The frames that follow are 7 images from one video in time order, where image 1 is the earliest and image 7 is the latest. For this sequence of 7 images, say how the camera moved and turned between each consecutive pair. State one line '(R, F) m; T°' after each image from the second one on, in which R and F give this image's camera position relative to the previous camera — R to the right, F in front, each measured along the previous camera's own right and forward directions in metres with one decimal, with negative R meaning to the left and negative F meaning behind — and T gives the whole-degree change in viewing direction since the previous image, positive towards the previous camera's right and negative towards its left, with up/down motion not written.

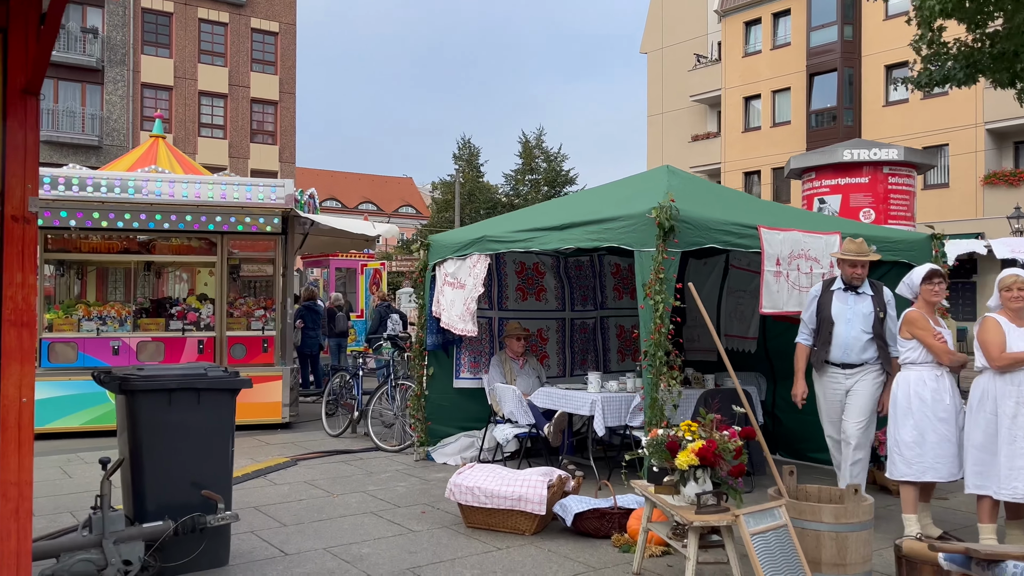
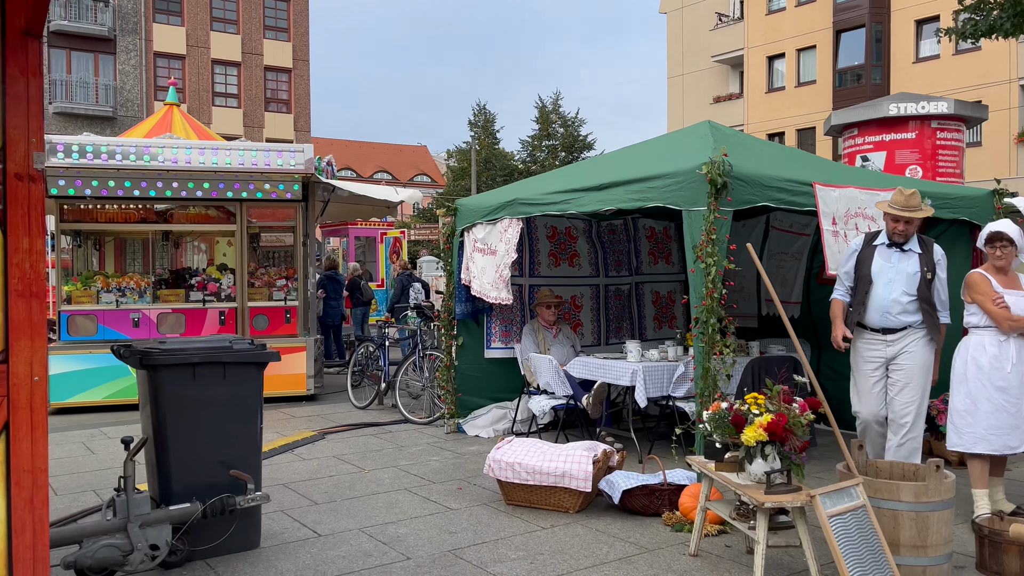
(-0.2, +0.4) m; -1°
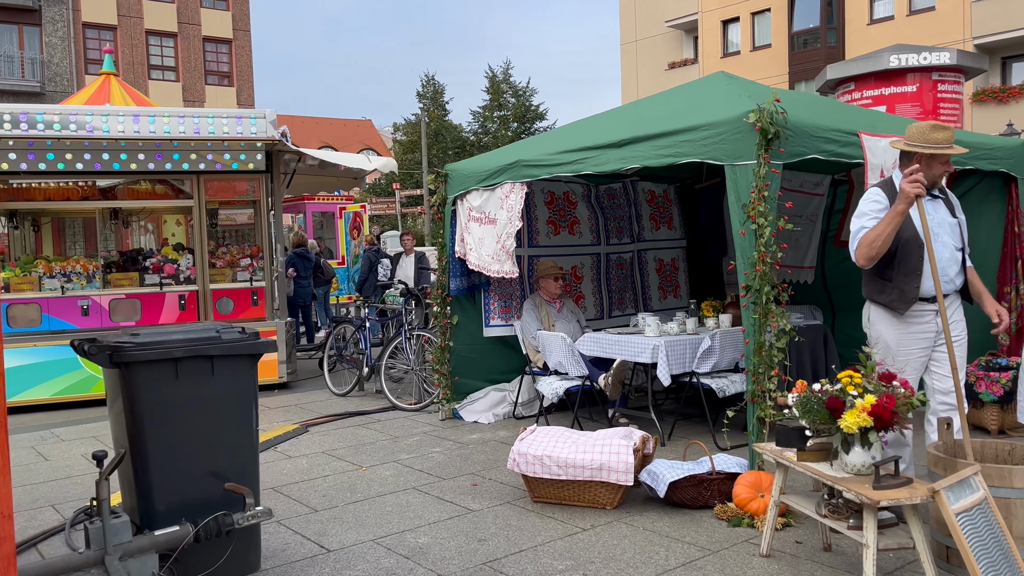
(-0.4, +0.7) m; +4°
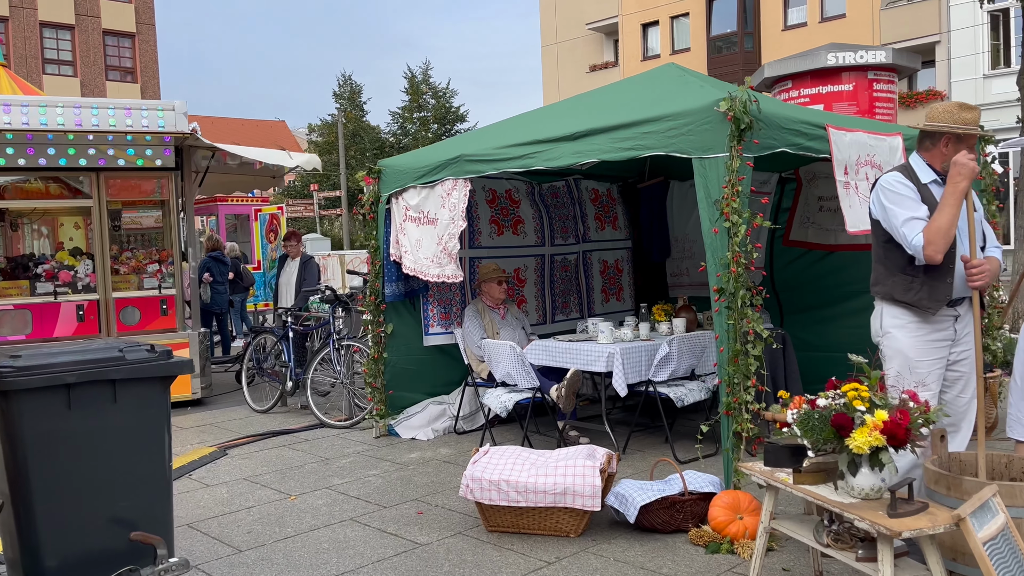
(-0.2, +0.5) m; +6°
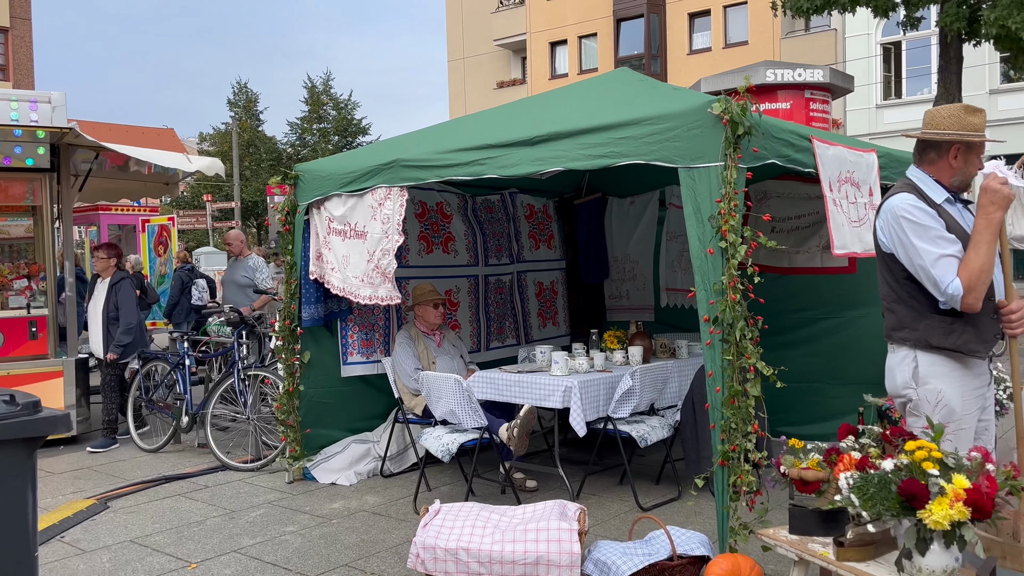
(-0.3, +0.7) m; +7°
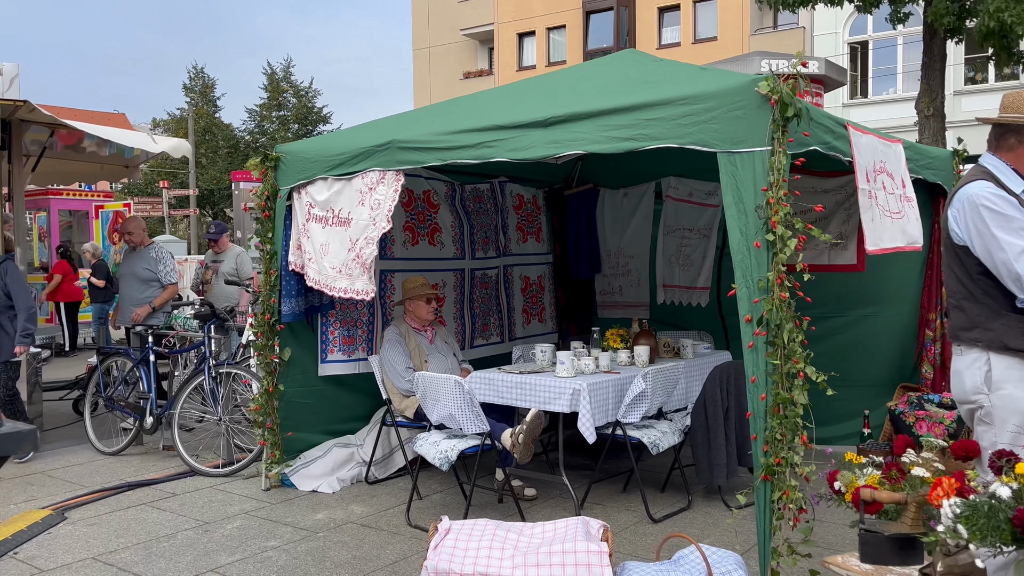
(-0.3, +0.4) m; +3°
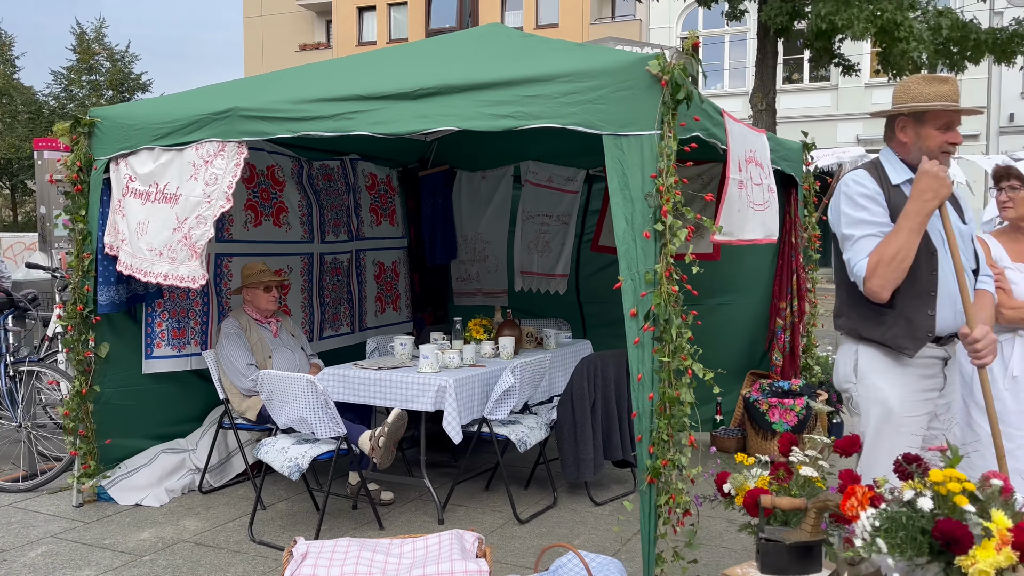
(-0.1, +0.4) m; +11°
